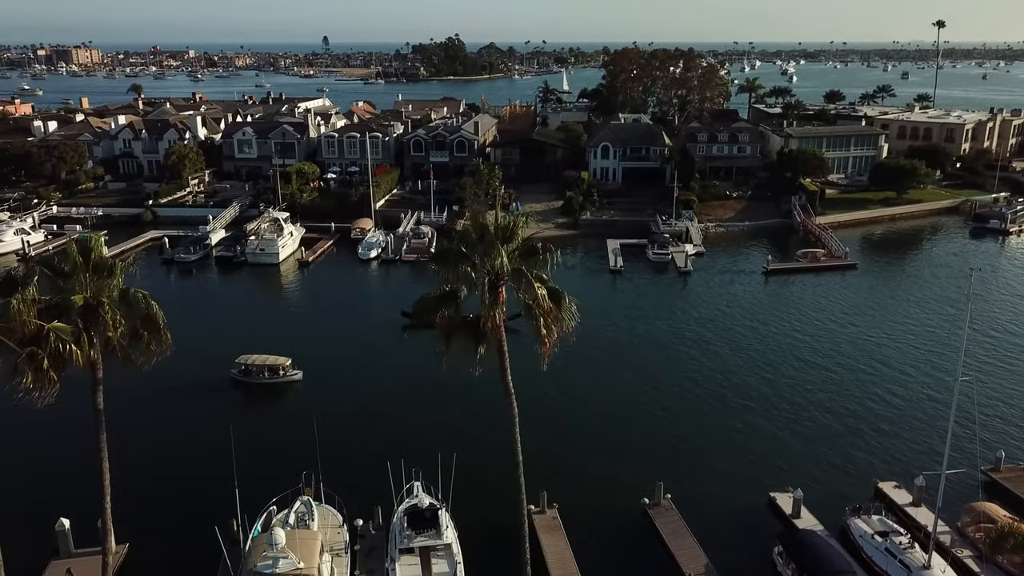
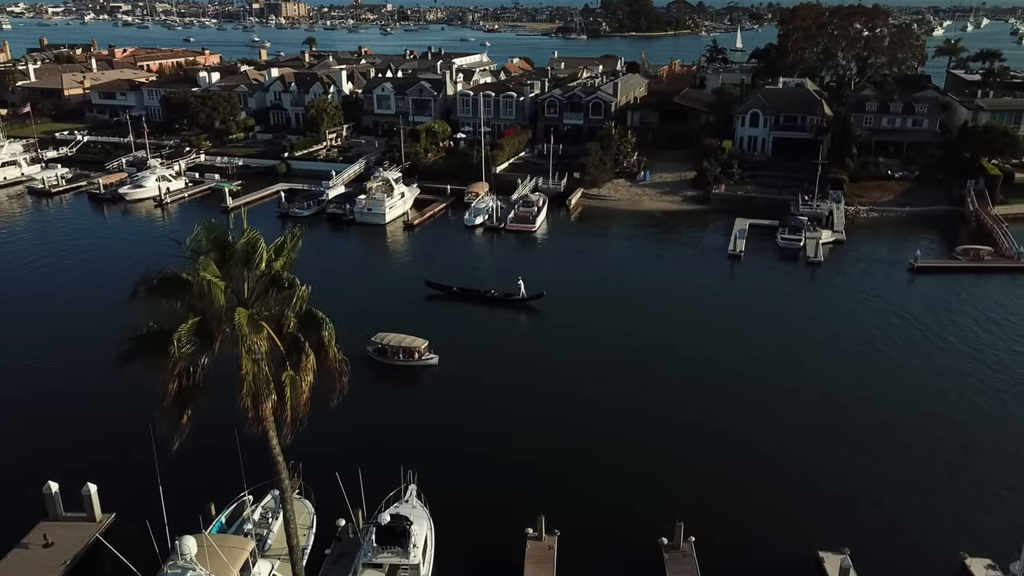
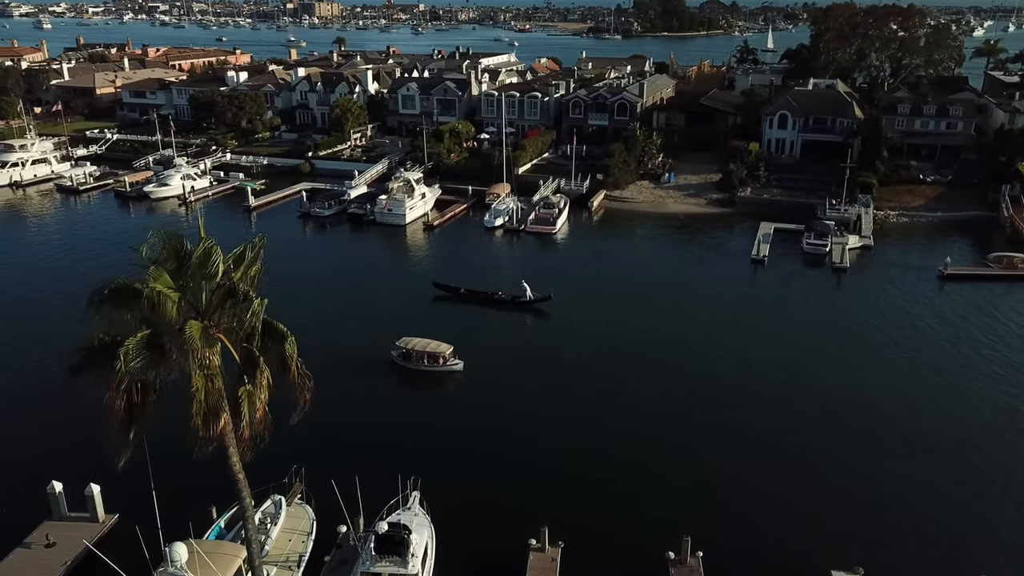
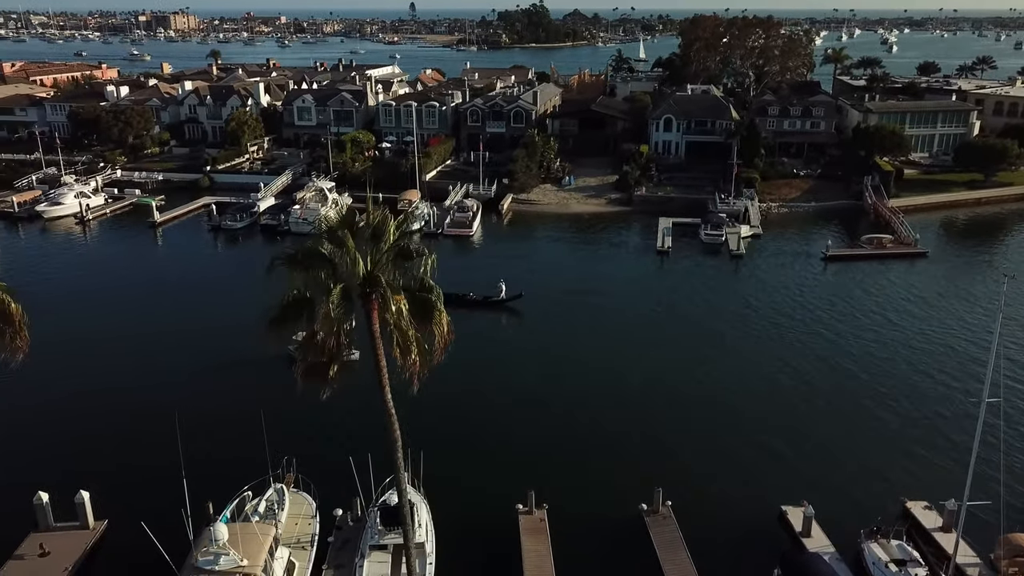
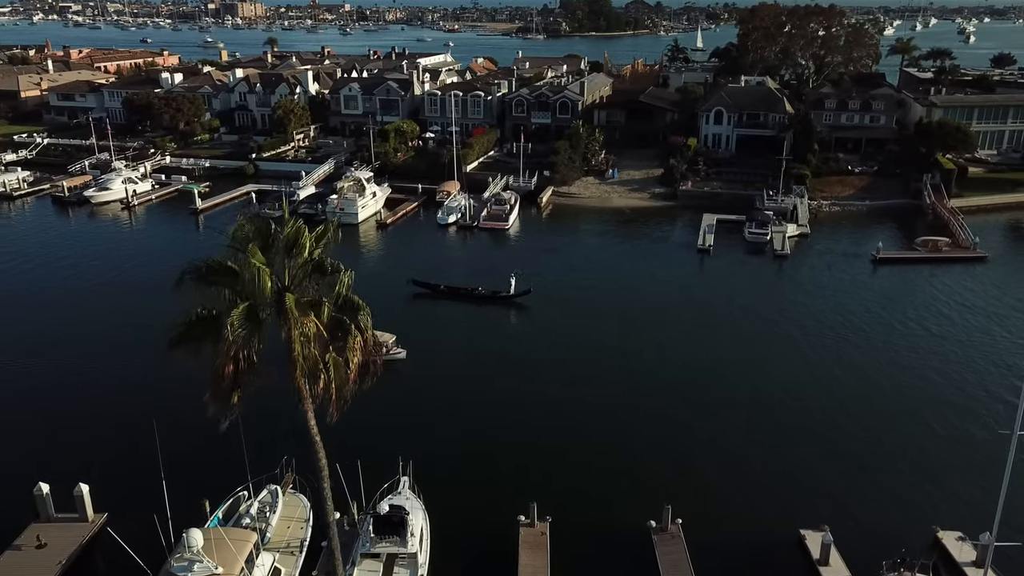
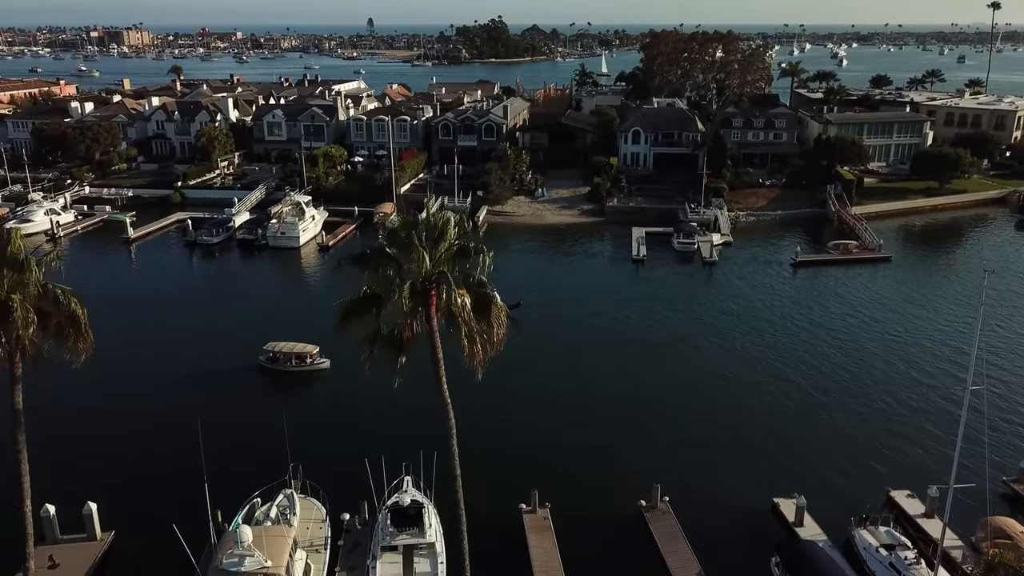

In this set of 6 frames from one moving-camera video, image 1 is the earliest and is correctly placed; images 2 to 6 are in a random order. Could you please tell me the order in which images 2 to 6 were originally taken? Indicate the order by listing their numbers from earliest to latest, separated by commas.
6, 4, 5, 2, 3
